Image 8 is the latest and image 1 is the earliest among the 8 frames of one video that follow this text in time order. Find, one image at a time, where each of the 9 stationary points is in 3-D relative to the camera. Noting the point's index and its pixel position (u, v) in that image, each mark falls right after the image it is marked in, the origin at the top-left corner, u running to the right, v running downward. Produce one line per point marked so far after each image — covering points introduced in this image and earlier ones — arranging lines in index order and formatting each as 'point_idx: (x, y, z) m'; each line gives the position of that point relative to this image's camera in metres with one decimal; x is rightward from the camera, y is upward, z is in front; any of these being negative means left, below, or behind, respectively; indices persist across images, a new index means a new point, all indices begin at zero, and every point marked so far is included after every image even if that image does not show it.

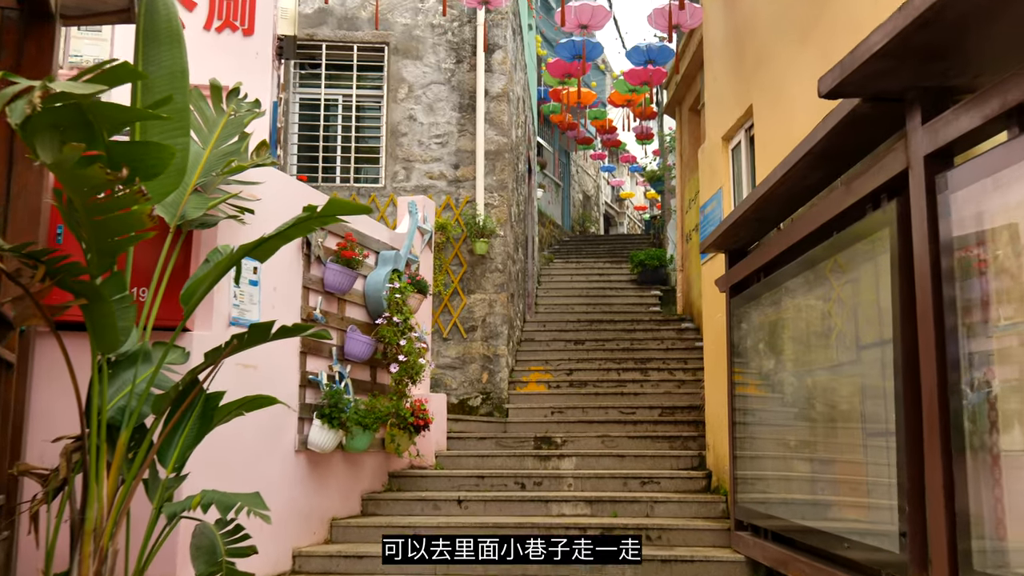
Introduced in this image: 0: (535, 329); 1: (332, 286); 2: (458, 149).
0: (+0.3, -0.5, +11.7) m
1: (-1.1, 0.0, +6.0) m
2: (-0.5, +1.3, +9.5) m
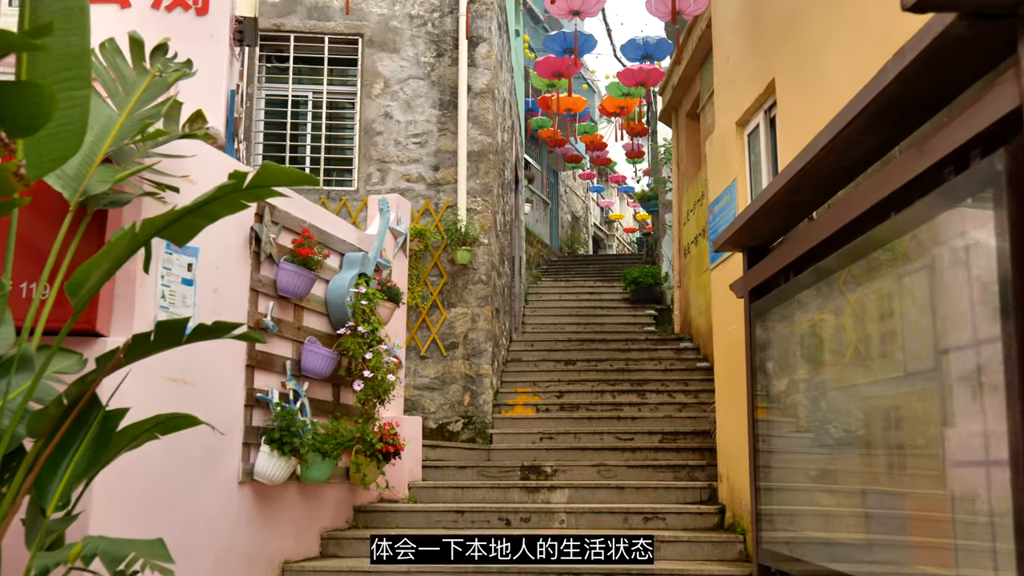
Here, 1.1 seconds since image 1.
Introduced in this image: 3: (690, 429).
0: (+0.1, -0.6, +10.9) m
1: (-1.1, 0.0, +5.2) m
2: (-0.6, +1.2, +8.7) m
3: (+1.3, -1.1, +7.8) m
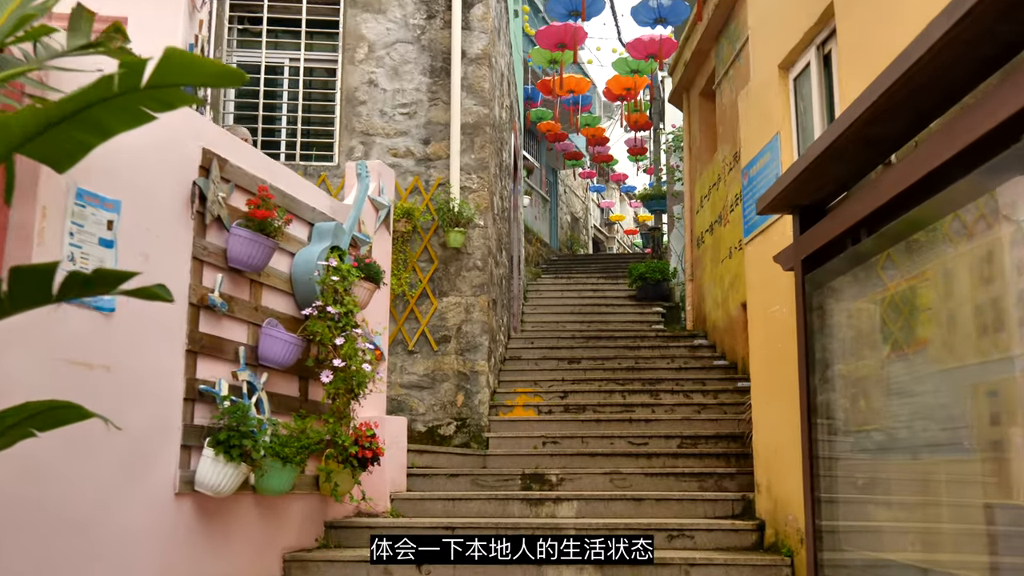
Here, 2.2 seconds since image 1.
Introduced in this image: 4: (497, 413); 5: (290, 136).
0: (+0.1, -0.6, +10.0) m
1: (-1.1, +0.1, +4.3) m
2: (-0.6, +1.3, +7.8) m
3: (+1.3, -1.0, +6.9) m
4: (-0.1, -0.9, +7.8) m
5: (-1.7, +1.2, +7.9) m
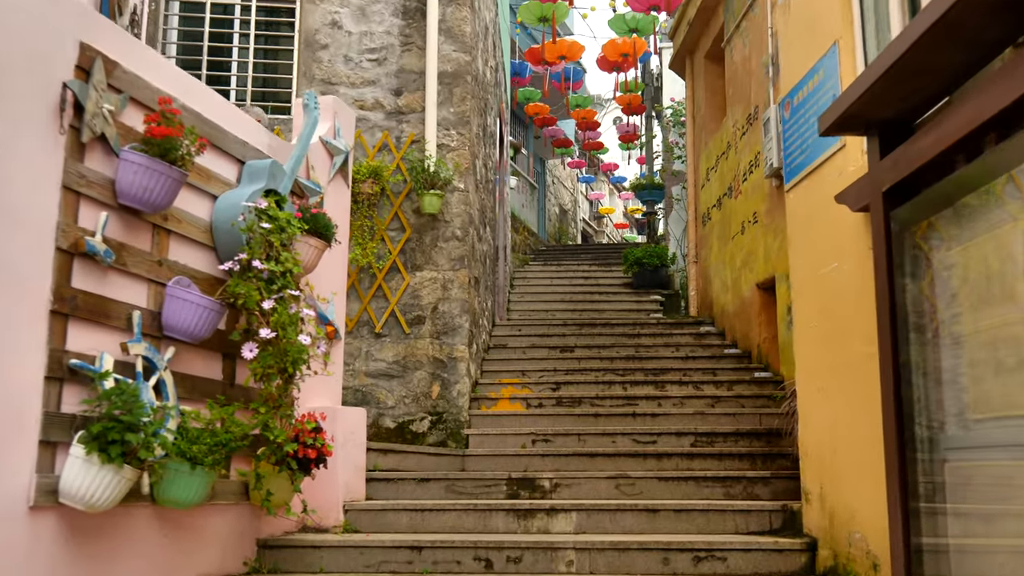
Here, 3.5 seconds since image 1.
0: (0.0, -0.4, +8.9) m
1: (-1.2, +0.3, +3.2) m
2: (-0.7, +1.4, +6.7) m
3: (+1.2, -0.8, +5.8) m
4: (-0.2, -0.8, +6.7) m
5: (-1.8, +1.3, +6.8) m
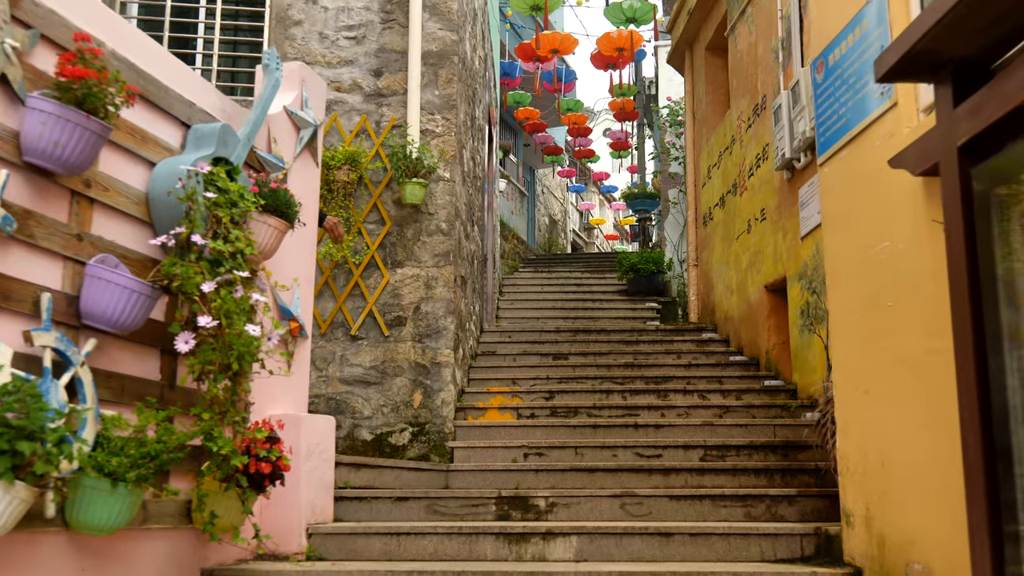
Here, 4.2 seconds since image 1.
0: (-0.1, -0.4, +8.3) m
1: (-1.2, +0.3, +2.6) m
2: (-0.8, +1.4, +6.2) m
3: (+1.2, -0.8, +5.3) m
4: (-0.3, -0.8, +6.1) m
5: (-1.9, +1.3, +6.2) m
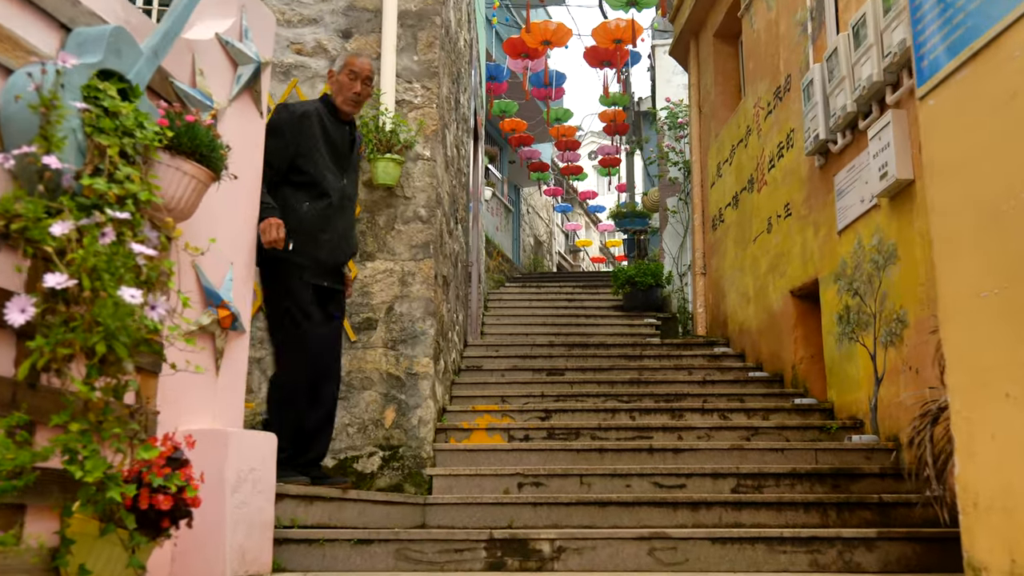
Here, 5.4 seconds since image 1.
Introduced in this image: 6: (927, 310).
0: (-0.2, -0.5, +7.4) m
1: (-1.2, +0.5, +1.7) m
2: (-0.8, +1.5, +5.3) m
3: (+1.2, -0.8, +4.3) m
4: (-0.3, -0.8, +5.2) m
5: (-1.9, +1.4, +5.3) m
6: (+1.8, -0.1, +4.5) m
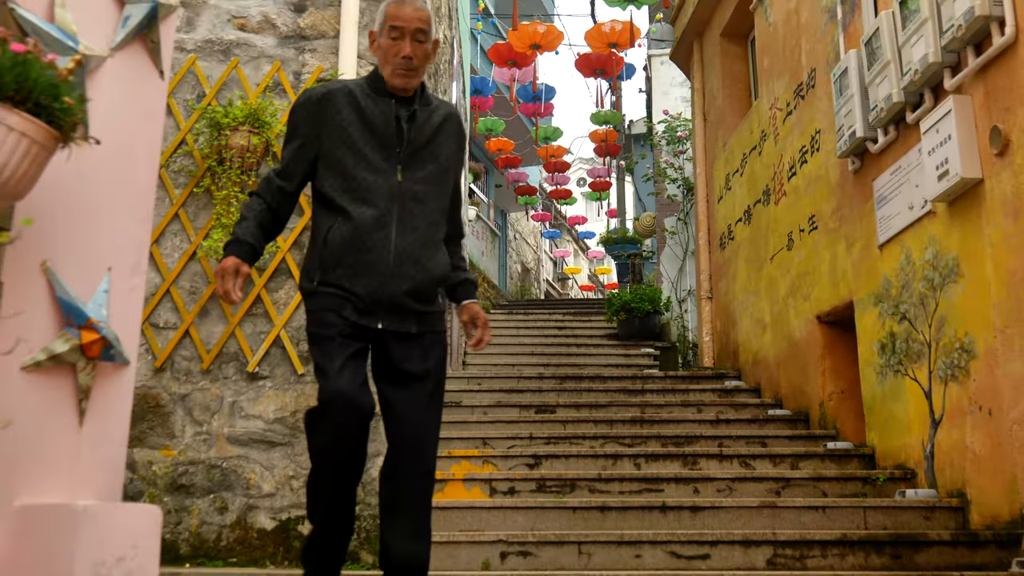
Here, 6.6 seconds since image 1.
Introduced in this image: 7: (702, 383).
0: (-0.3, -0.6, +6.5) m
1: (-1.2, +0.5, +0.9) m
2: (-0.9, +1.4, +4.5) m
3: (+1.1, -0.8, +3.5) m
4: (-0.4, -0.9, +4.3) m
5: (-2.0, +1.3, +4.5) m
6: (+1.7, -0.2, +3.6) m
7: (+1.2, -0.6, +6.5) m
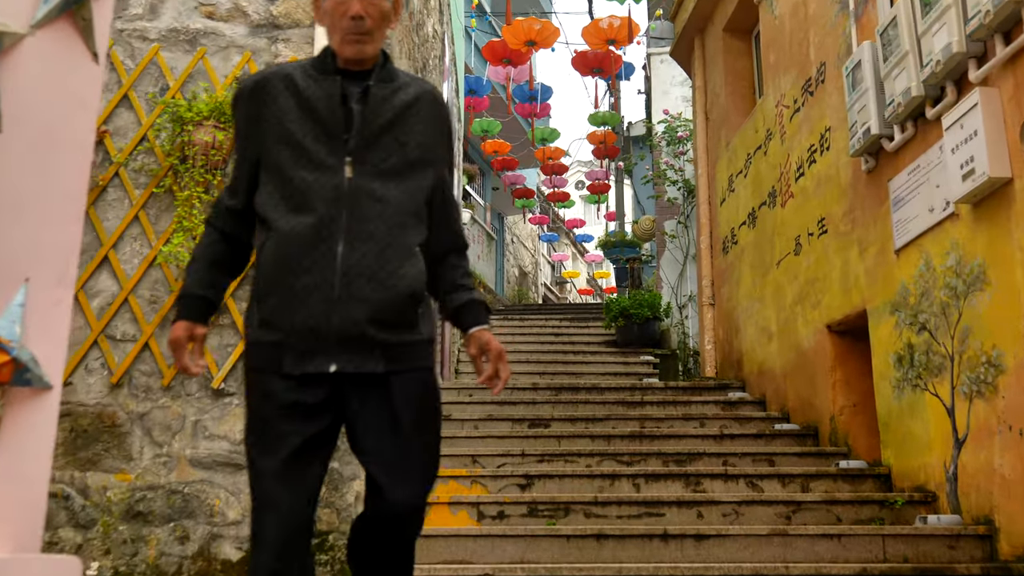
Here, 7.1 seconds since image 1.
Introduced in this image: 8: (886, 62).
0: (-0.4, -0.7, +6.2) m
1: (-1.3, +0.4, +0.6) m
2: (-0.9, +1.3, +4.1) m
3: (+1.1, -0.9, +3.2) m
4: (-0.4, -0.9, +4.0) m
5: (-2.0, +1.2, +4.2) m
6: (+1.7, -0.2, +3.3) m
7: (+1.2, -0.6, +6.2) m
8: (+1.6, +0.9, +4.3) m
